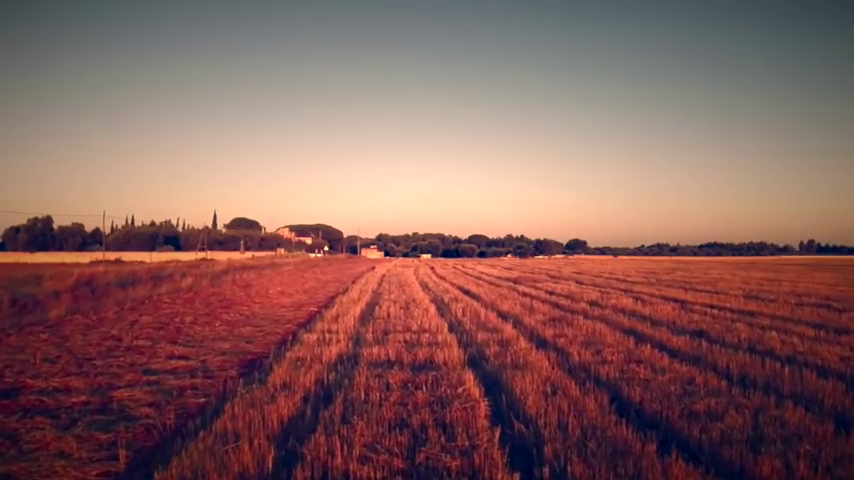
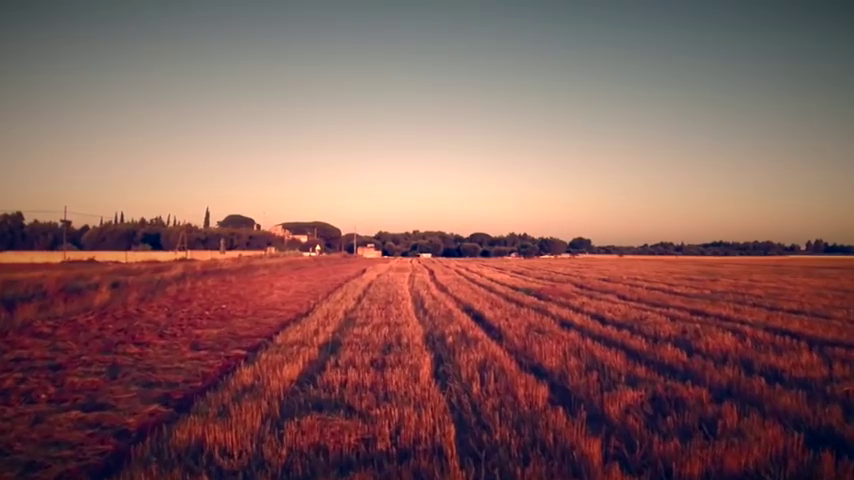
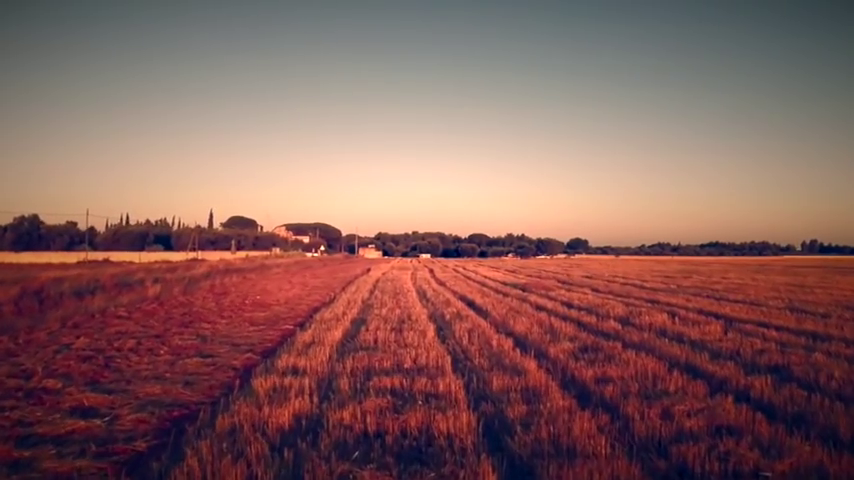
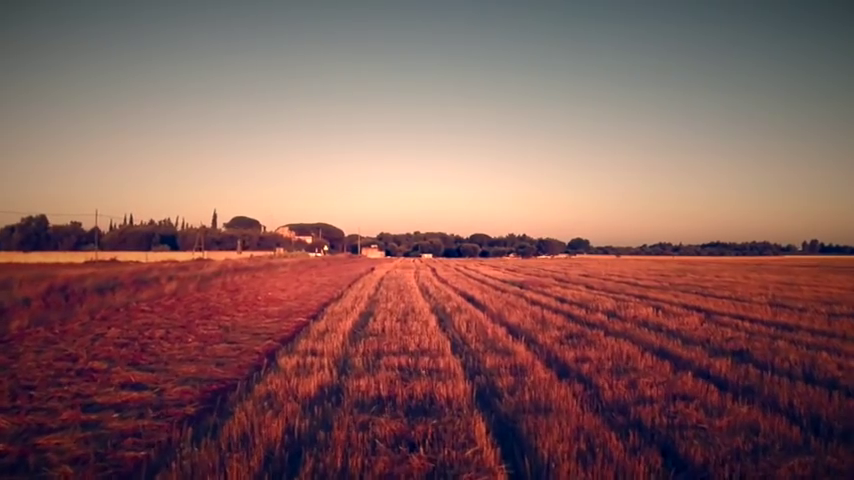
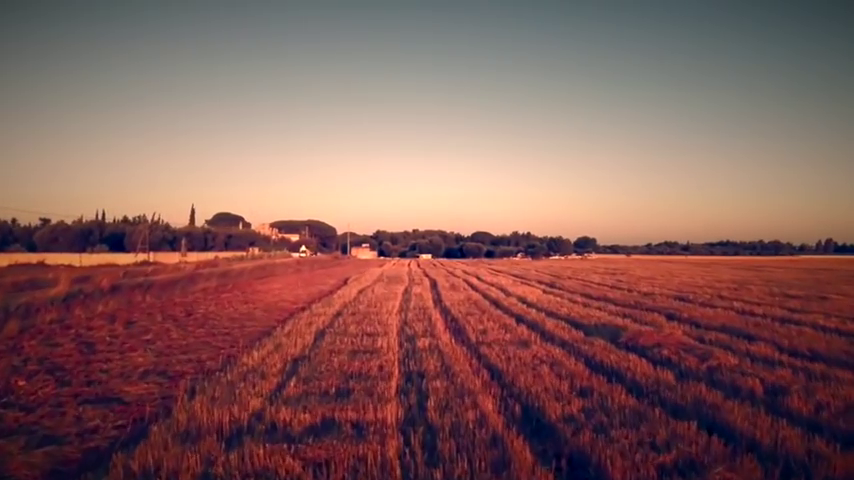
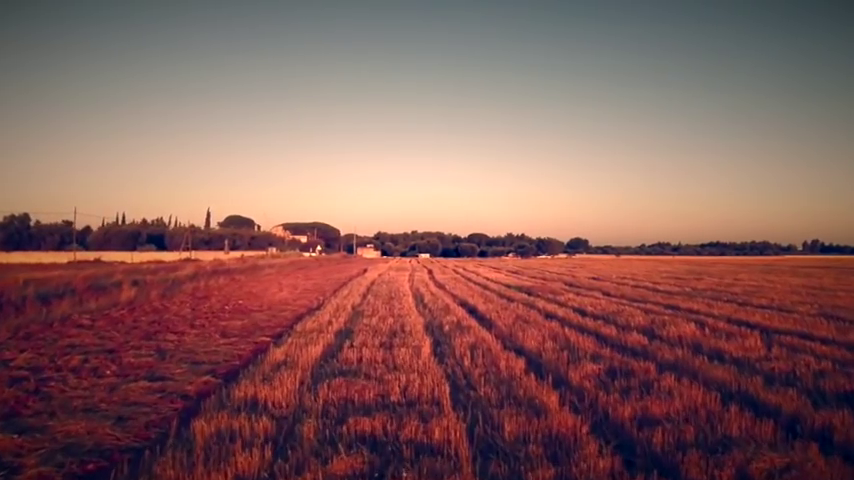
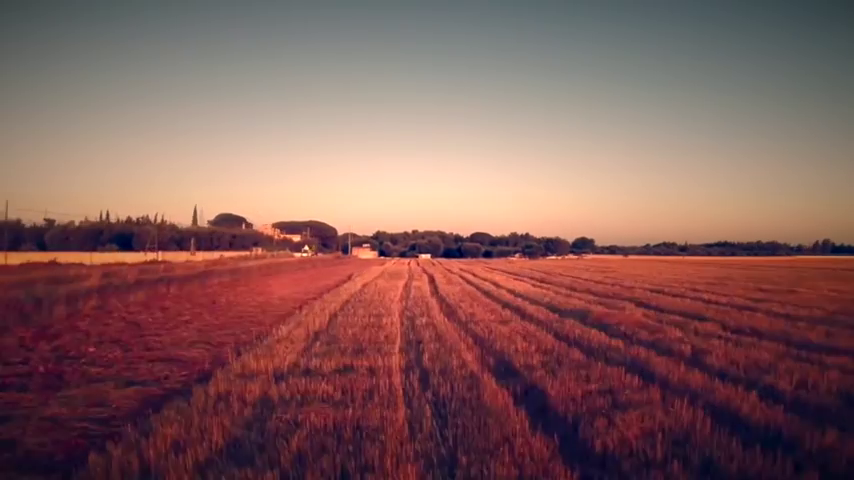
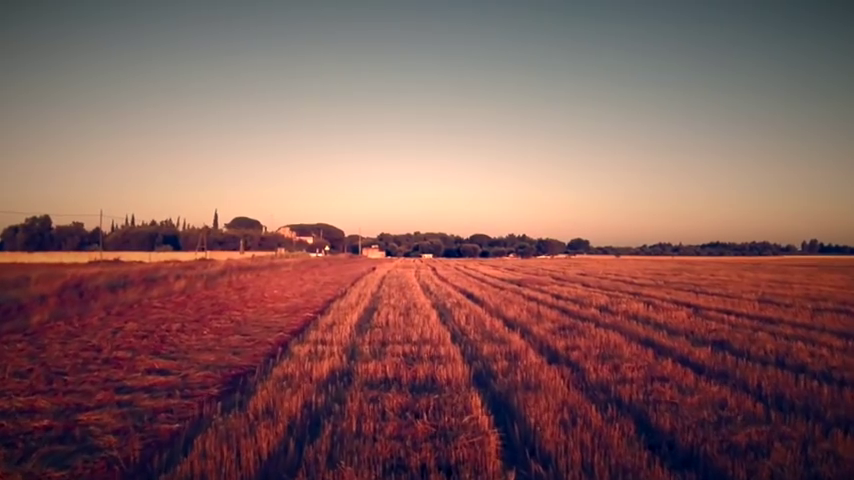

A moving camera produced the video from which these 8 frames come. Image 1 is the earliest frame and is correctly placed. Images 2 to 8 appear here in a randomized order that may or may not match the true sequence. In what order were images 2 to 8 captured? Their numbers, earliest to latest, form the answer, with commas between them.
8, 4, 3, 6, 2, 7, 5
